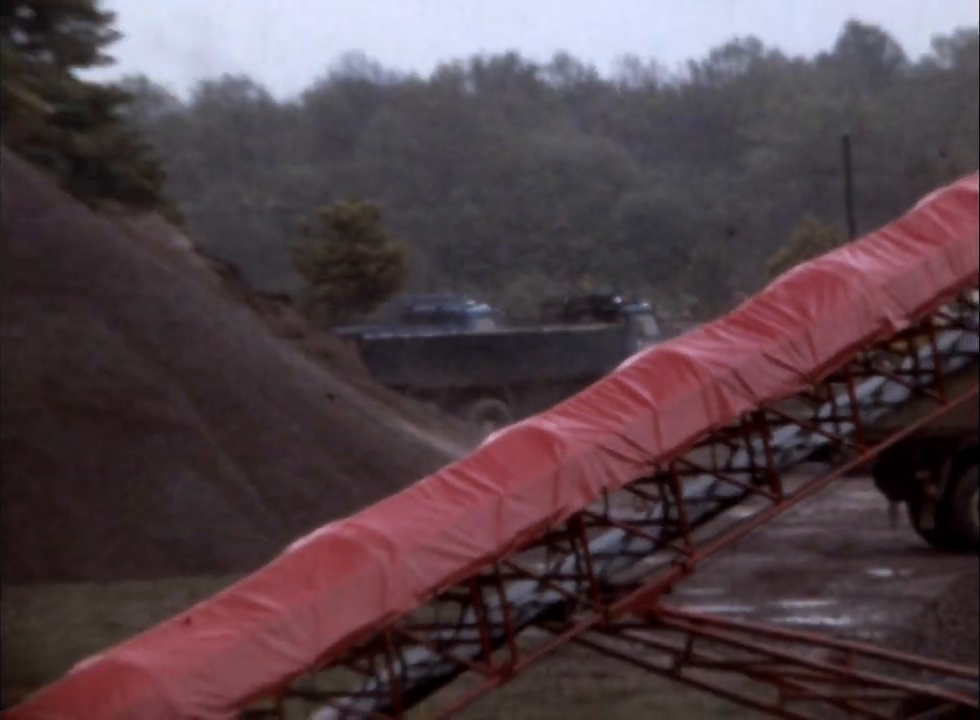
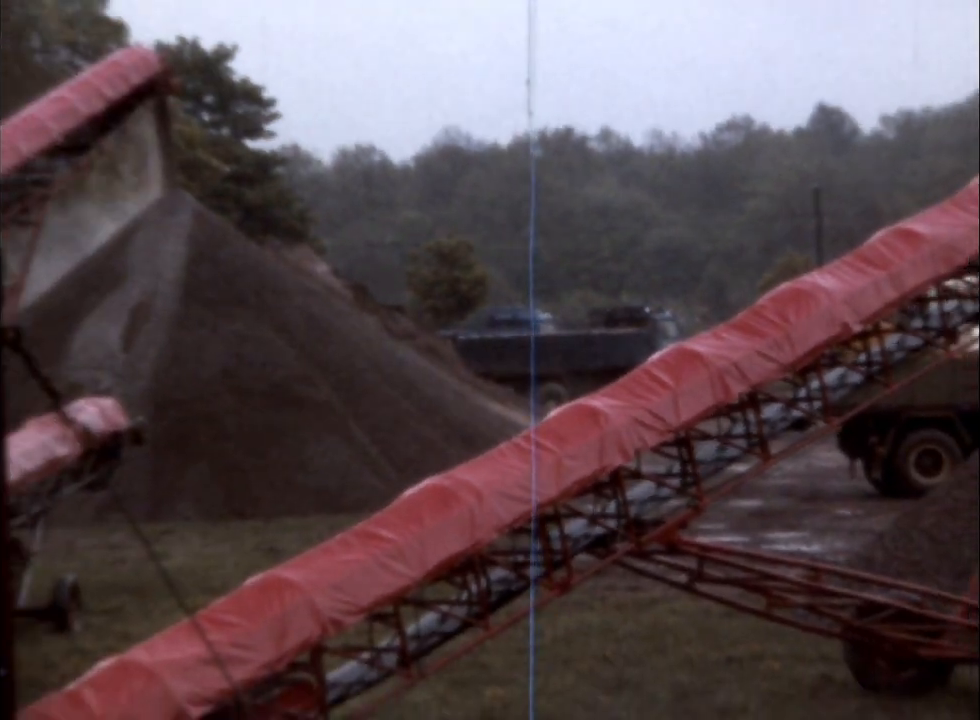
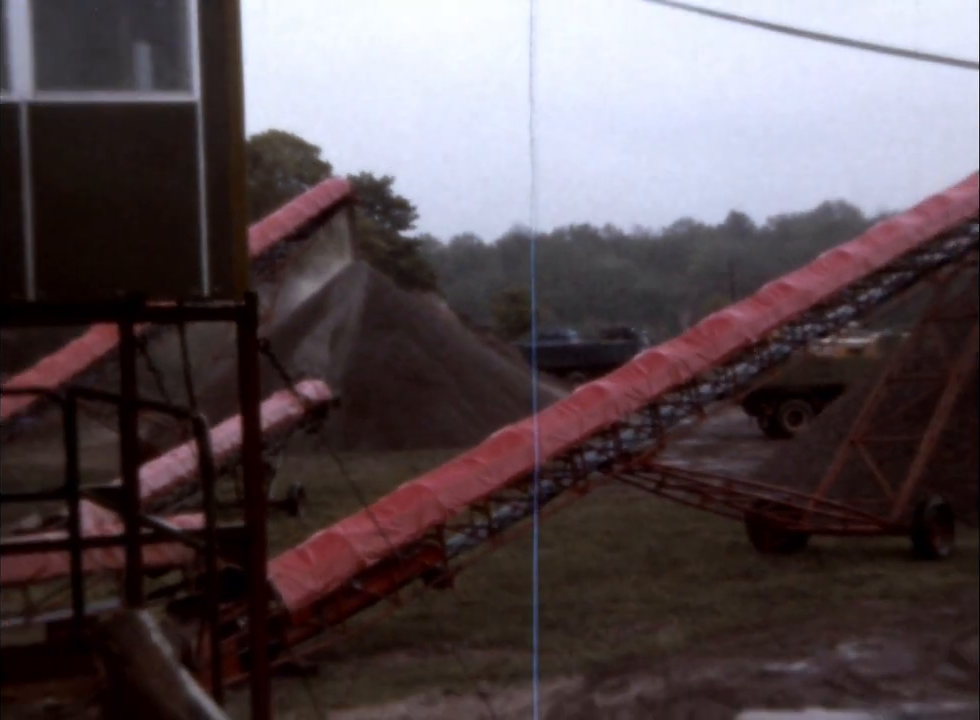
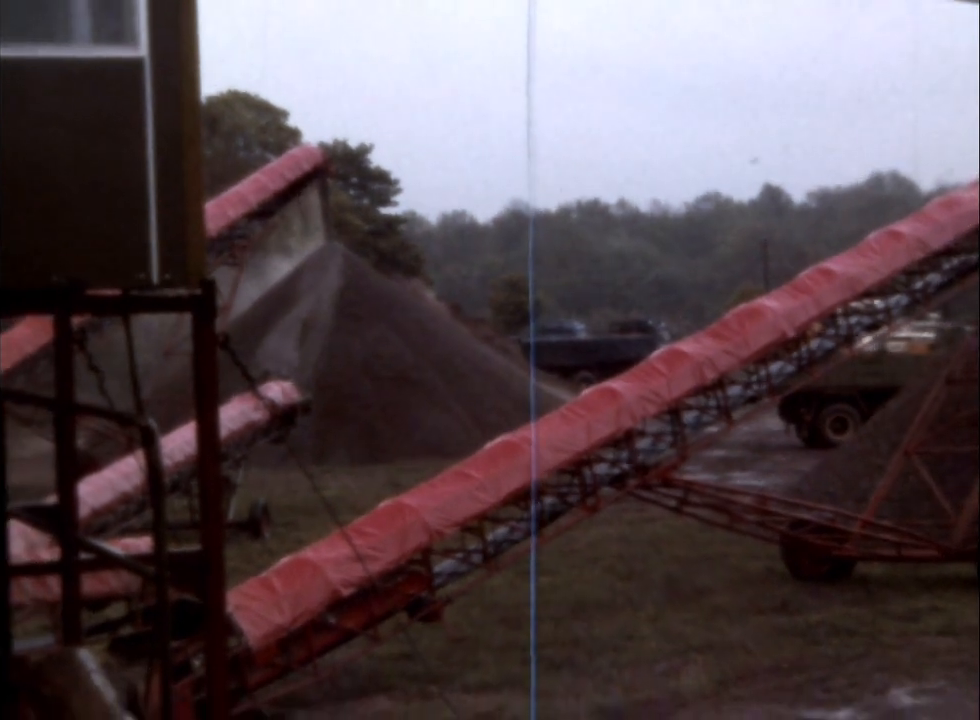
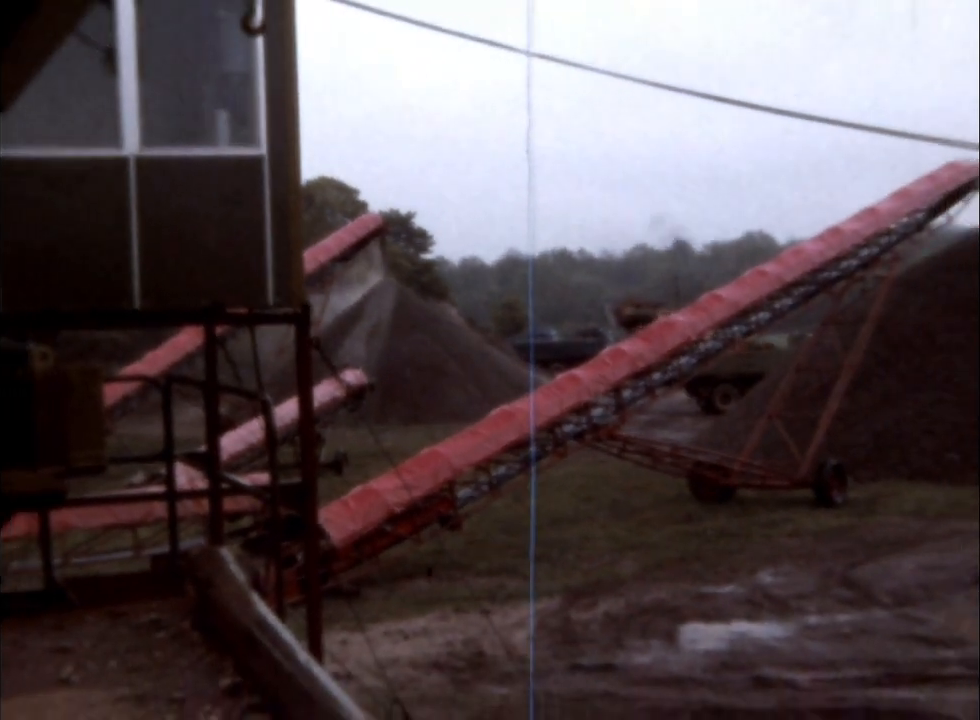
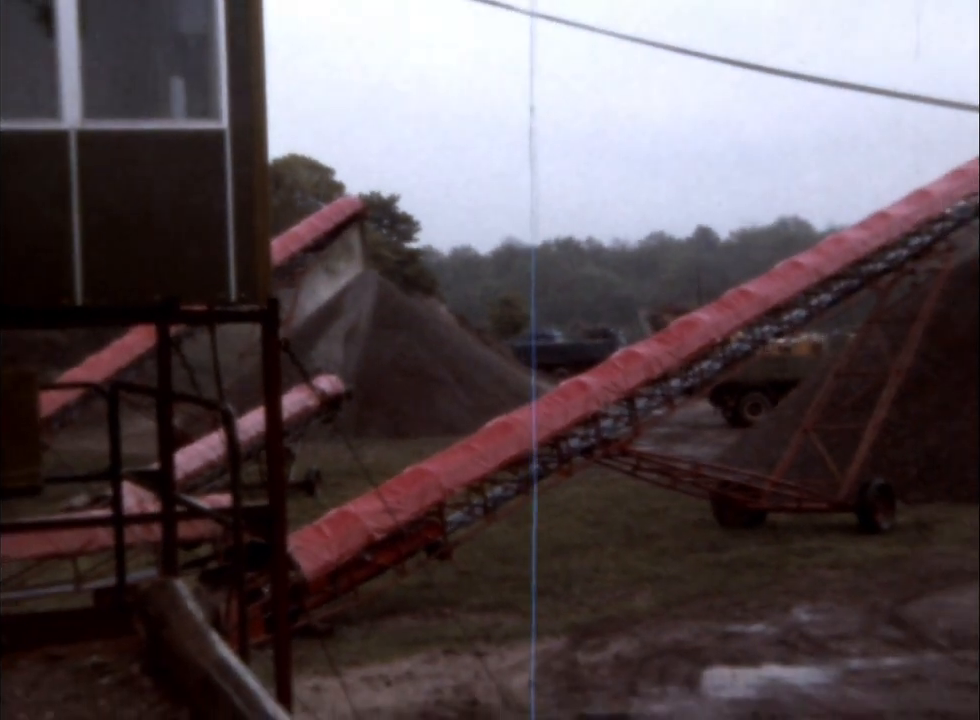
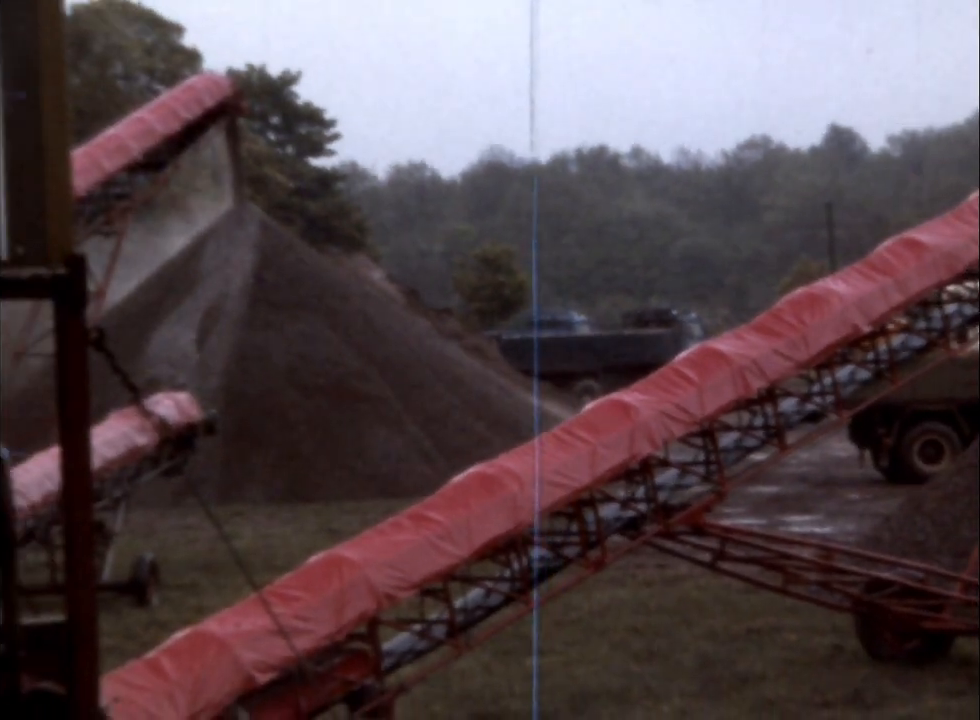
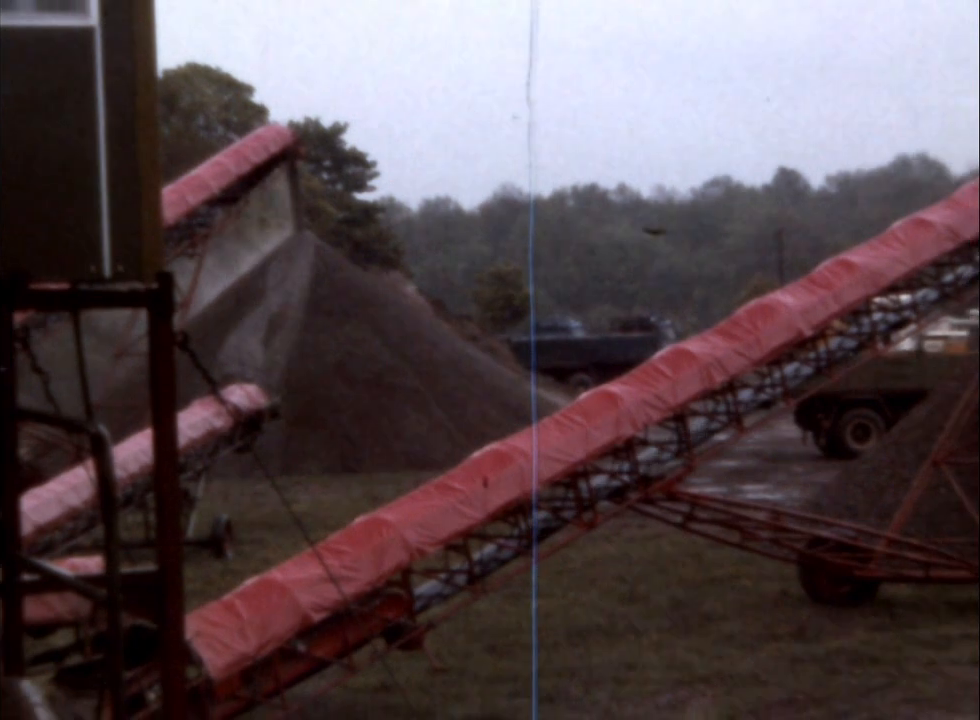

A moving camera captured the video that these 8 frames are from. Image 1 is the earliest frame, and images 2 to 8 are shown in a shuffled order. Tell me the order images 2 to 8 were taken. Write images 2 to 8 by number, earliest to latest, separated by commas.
2, 7, 8, 4, 3, 6, 5
